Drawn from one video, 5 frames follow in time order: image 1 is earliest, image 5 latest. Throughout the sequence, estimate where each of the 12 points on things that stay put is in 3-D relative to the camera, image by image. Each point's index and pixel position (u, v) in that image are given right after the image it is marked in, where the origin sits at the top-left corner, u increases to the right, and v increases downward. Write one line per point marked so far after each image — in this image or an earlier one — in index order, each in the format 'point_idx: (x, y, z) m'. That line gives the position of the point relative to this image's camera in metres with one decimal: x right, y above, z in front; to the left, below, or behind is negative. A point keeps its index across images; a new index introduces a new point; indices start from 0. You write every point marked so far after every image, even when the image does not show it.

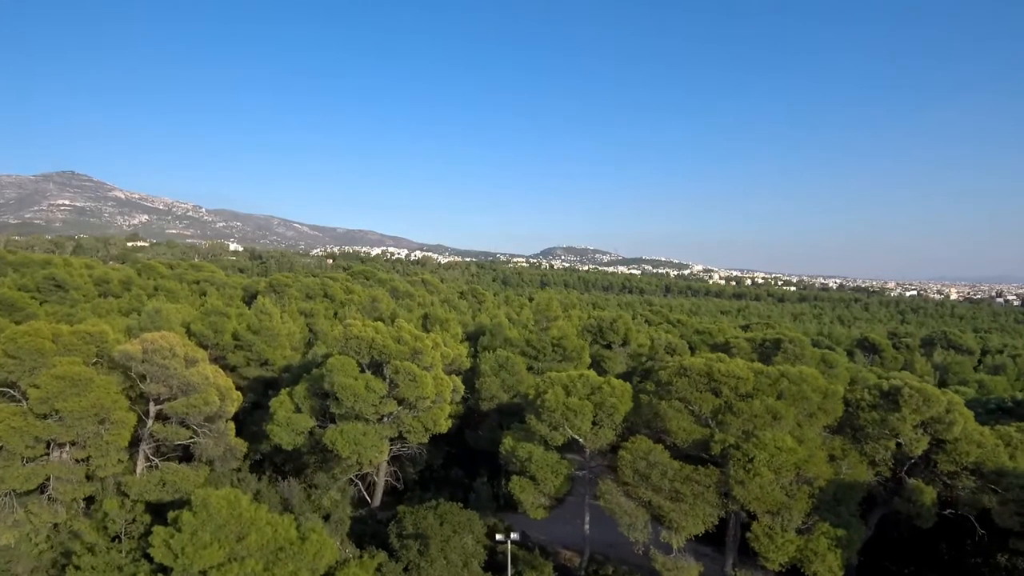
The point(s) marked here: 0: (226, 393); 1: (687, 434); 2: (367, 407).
0: (-8.7, -3.2, +18.2) m
1: (+4.0, -3.4, +13.8) m
2: (-4.1, -3.4, +16.9) m
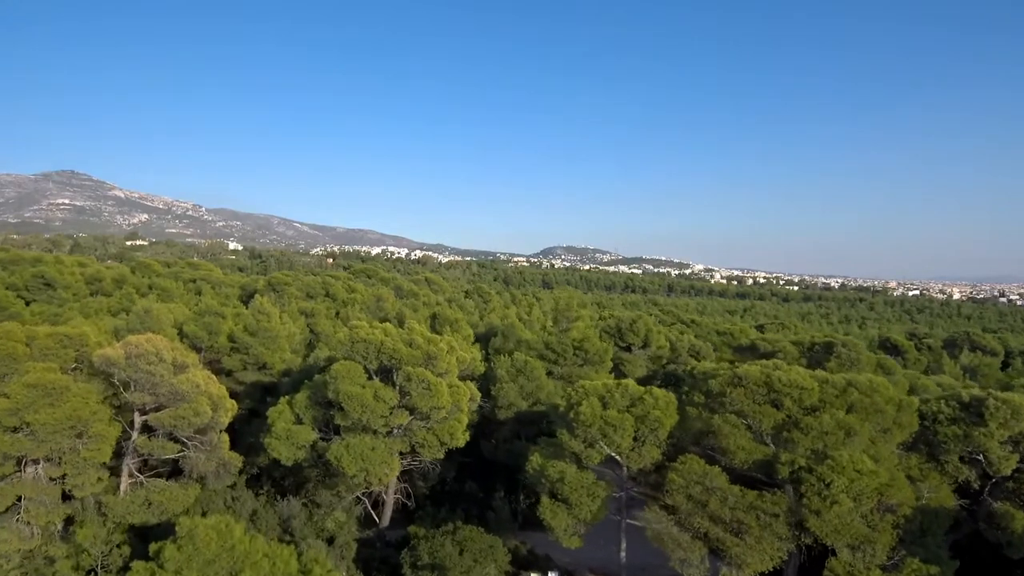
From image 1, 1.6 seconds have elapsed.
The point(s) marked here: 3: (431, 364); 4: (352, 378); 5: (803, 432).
0: (-8.1, -3.1, +16.4) m
1: (+4.7, -3.3, +12.0) m
2: (-3.4, -3.3, +15.1) m
3: (-2.2, -2.1, +16.1) m
4: (-4.1, -2.3, +15.4) m
5: (+5.8, -2.9, +12.1) m
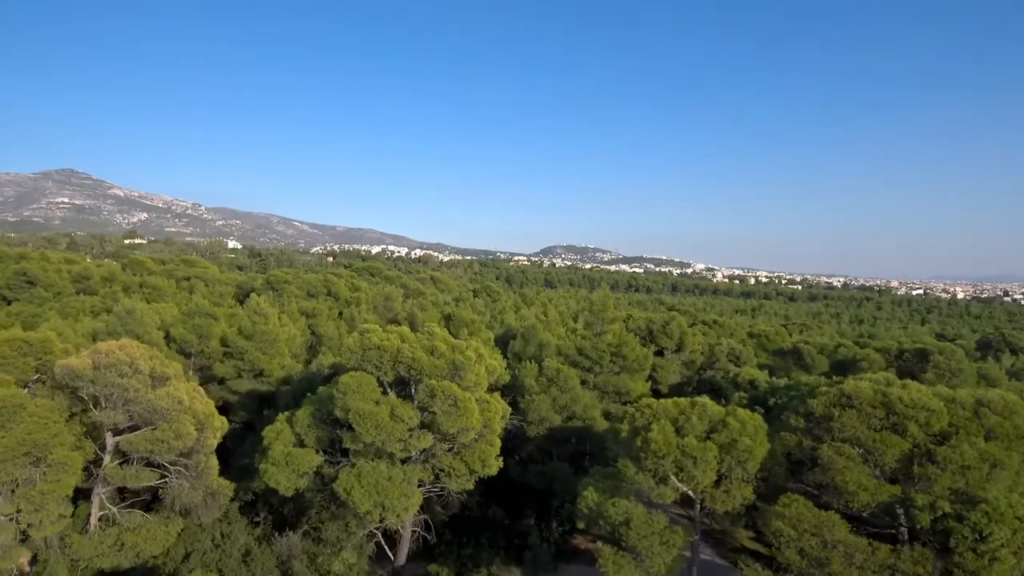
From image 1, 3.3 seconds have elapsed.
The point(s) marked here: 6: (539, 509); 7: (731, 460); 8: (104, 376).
0: (-7.1, -3.1, +13.9) m
1: (+5.6, -3.3, +9.5) m
2: (-2.5, -3.3, +12.6) m
3: (-1.2, -2.0, +13.6) m
4: (-3.2, -2.3, +12.9) m
5: (+6.8, -2.8, +9.6) m
6: (+0.8, -6.6, +17.9) m
7: (+3.8, -3.0, +10.4) m
8: (-8.8, -1.9, +12.9) m
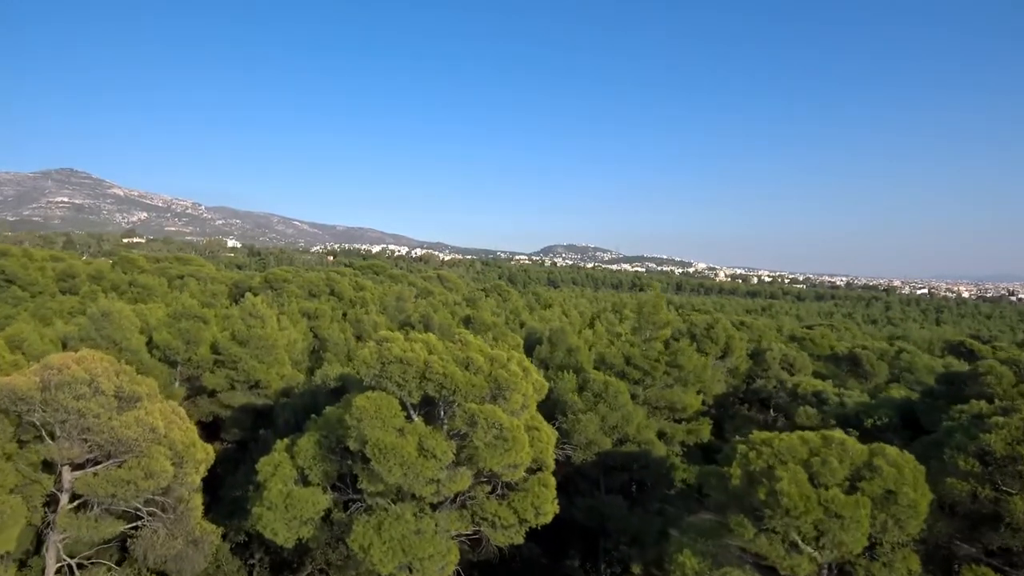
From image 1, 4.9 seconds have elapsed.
0: (-6.1, -3.0, +11.2) m
1: (+6.6, -3.3, +6.8) m
2: (-1.5, -3.2, +9.9) m
3: (-0.2, -2.0, +10.9) m
4: (-2.1, -2.2, +10.1) m
5: (+7.8, -2.8, +6.8) m
6: (+1.8, -6.6, +15.2) m
7: (+4.8, -2.9, +7.7) m
8: (-7.7, -1.9, +10.2) m
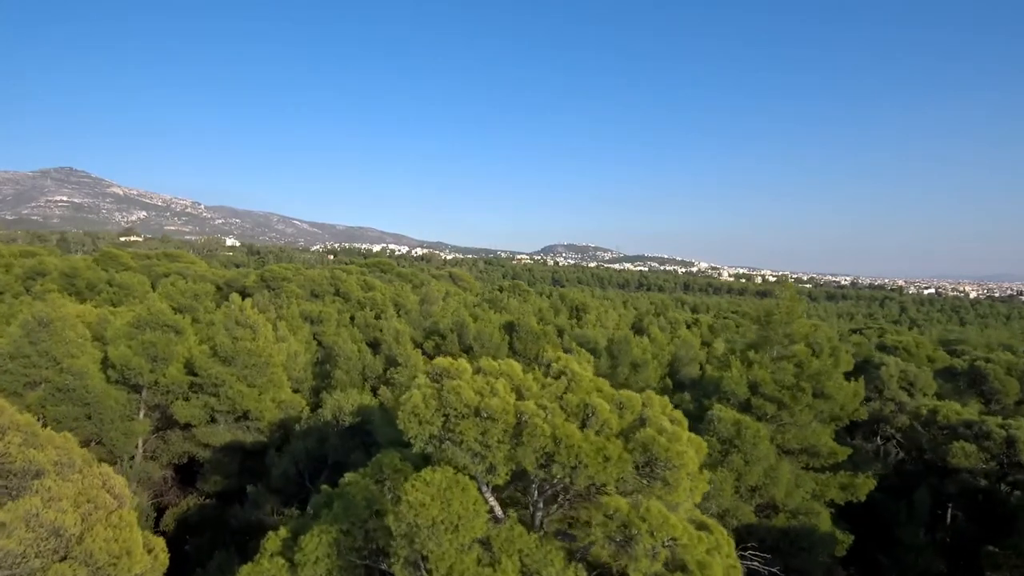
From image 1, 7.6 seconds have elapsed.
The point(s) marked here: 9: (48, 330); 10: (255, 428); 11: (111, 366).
0: (-4.4, -3.0, +6.7) m
1: (+8.3, -3.3, +2.2) m
2: (+0.2, -3.2, +5.3) m
3: (+1.4, -2.0, +6.4) m
4: (-0.5, -2.2, +5.6) m
5: (+9.5, -2.8, +2.3) m
6: (+3.5, -6.6, +10.7) m
7: (+6.5, -3.0, +3.1) m
8: (-6.1, -1.9, +5.7) m
9: (-10.6, -1.0, +13.8) m
10: (-5.9, -3.2, +13.9) m
11: (-9.4, -1.8, +14.0) m
